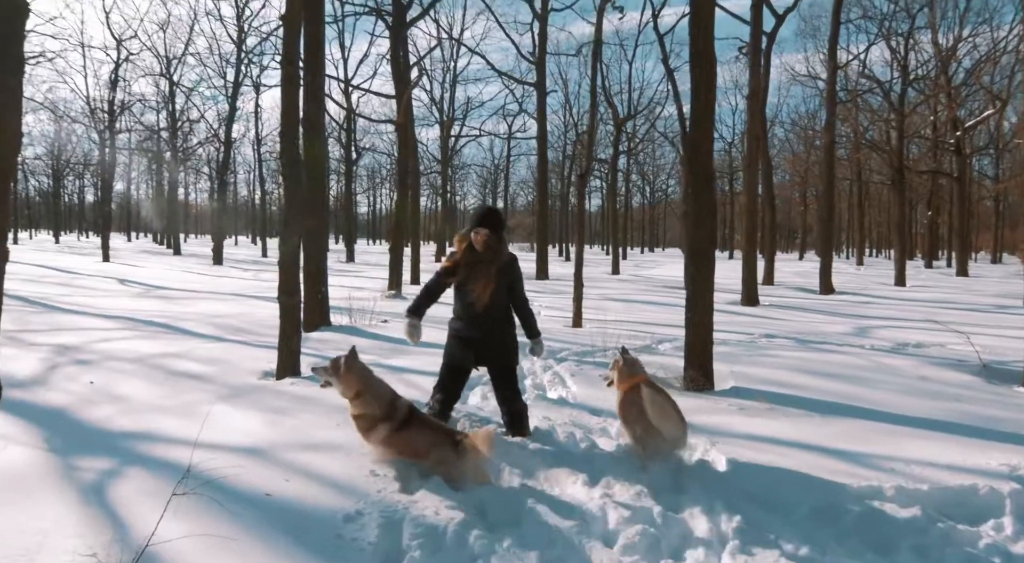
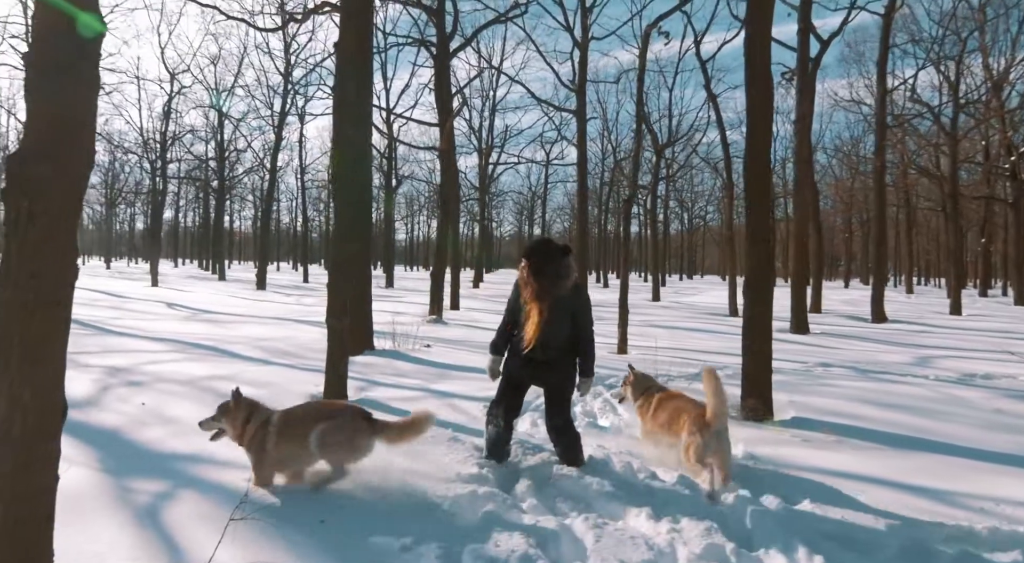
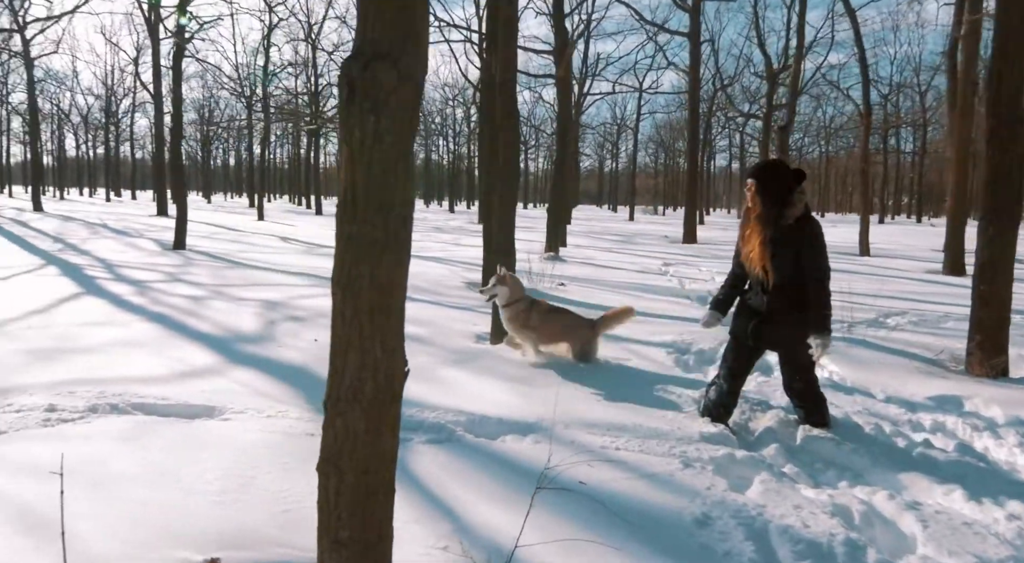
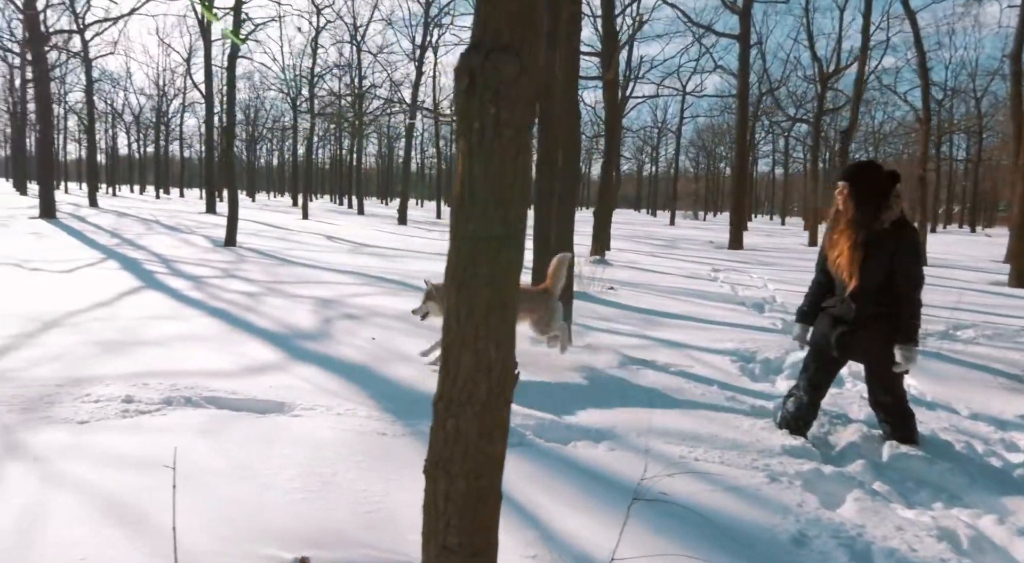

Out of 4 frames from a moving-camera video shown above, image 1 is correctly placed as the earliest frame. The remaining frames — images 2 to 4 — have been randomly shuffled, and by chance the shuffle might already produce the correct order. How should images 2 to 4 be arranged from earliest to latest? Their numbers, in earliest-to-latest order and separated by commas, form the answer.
2, 3, 4
